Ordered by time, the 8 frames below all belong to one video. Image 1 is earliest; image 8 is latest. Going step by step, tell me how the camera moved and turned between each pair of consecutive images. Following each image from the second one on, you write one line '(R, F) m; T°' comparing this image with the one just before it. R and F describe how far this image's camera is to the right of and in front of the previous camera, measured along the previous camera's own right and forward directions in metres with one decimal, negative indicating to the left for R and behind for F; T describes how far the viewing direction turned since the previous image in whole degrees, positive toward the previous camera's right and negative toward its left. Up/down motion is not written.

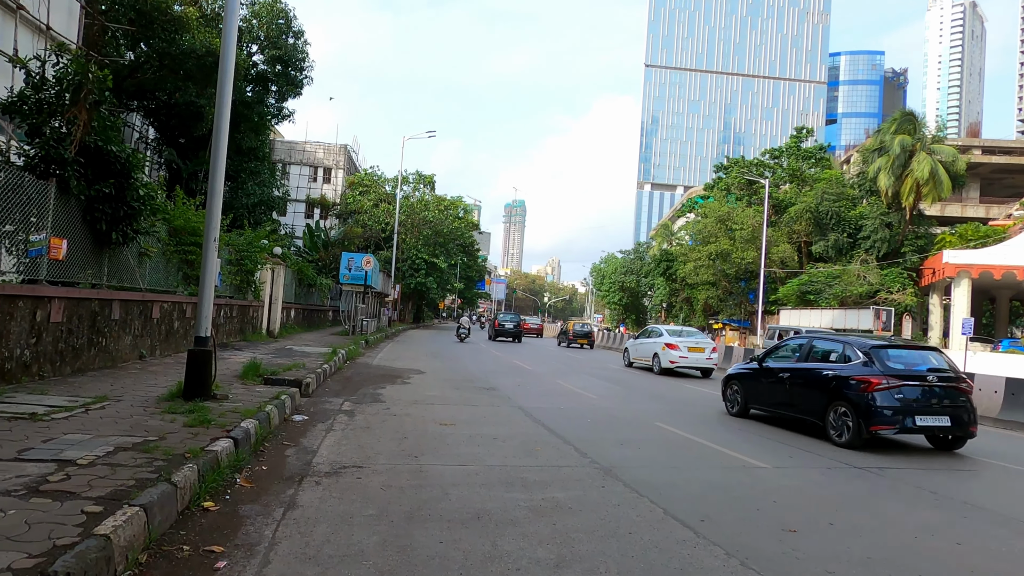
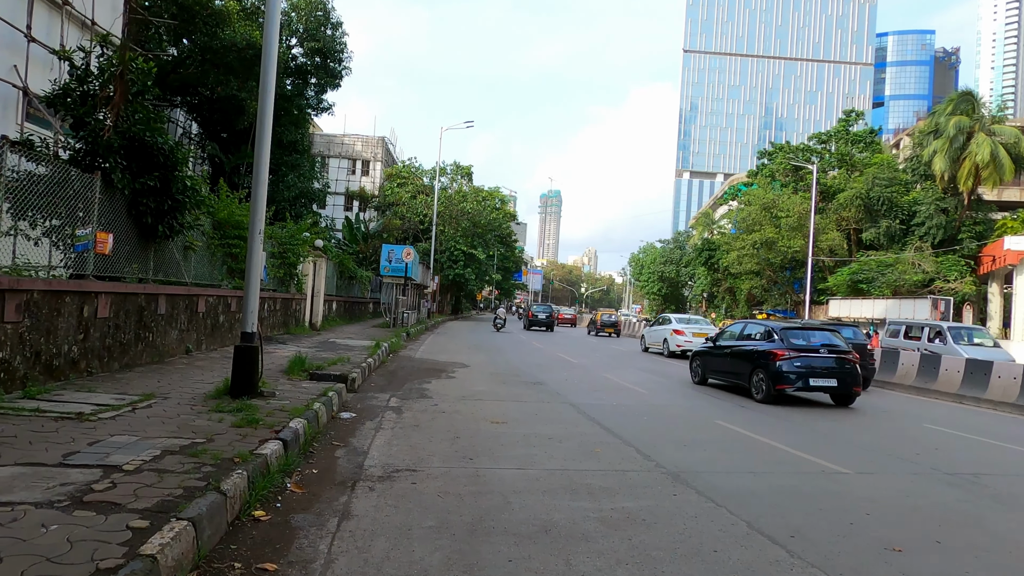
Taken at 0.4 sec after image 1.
(-0.2, +0.4) m; -3°
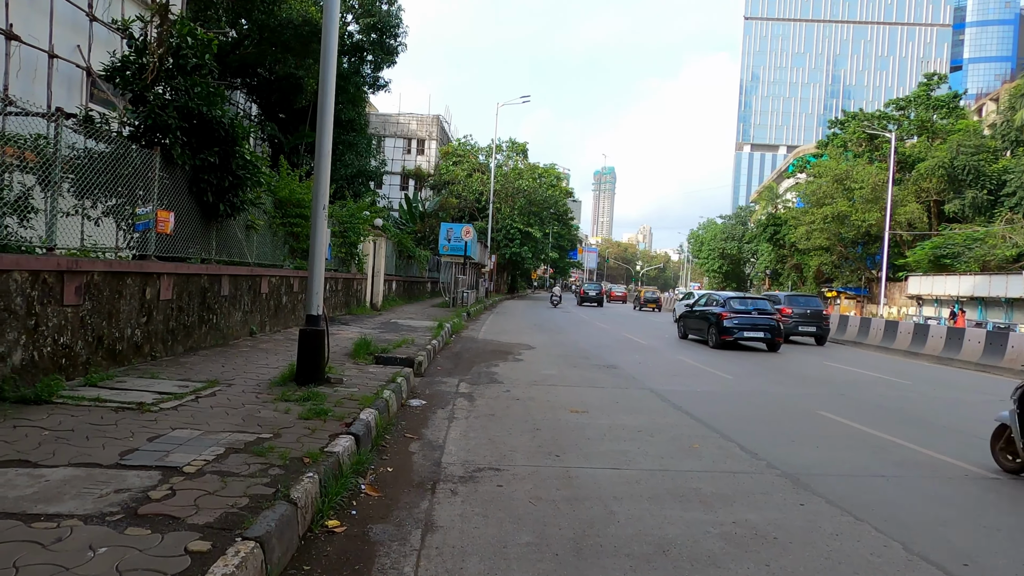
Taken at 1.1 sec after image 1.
(-0.3, +0.6) m; -5°
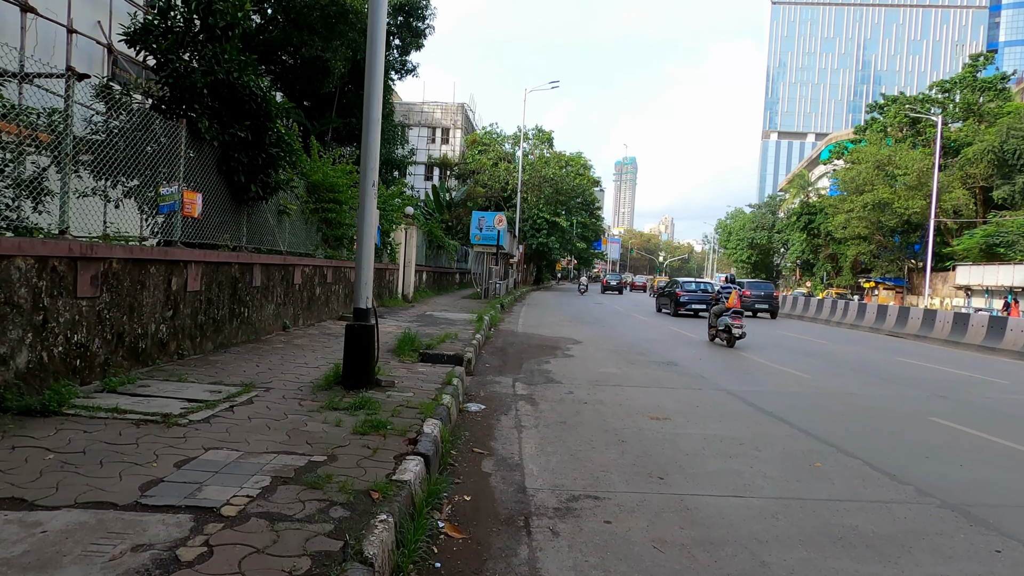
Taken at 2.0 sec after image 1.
(-0.5, +0.9) m; -2°
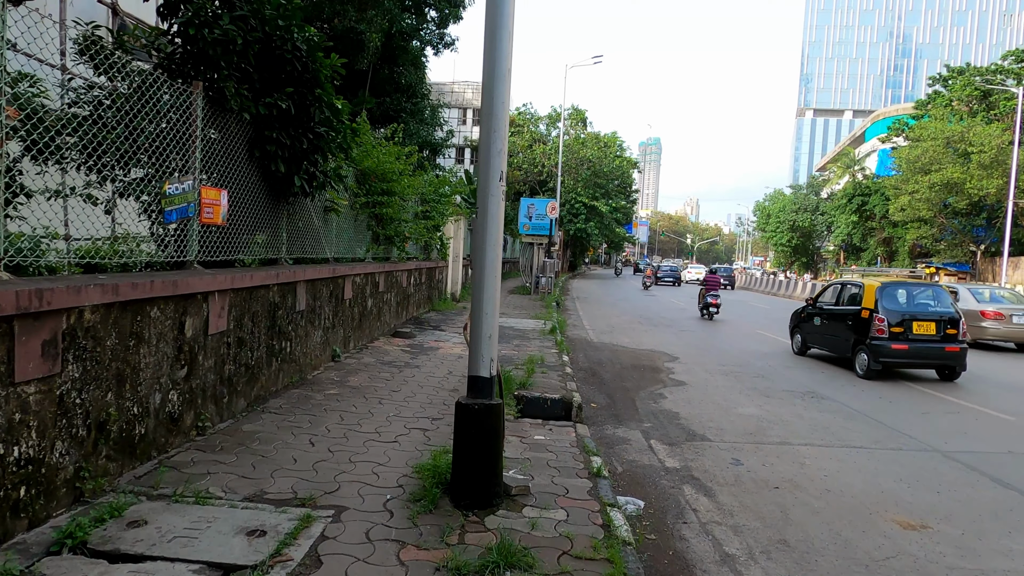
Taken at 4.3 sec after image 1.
(-1.0, +2.1) m; -2°
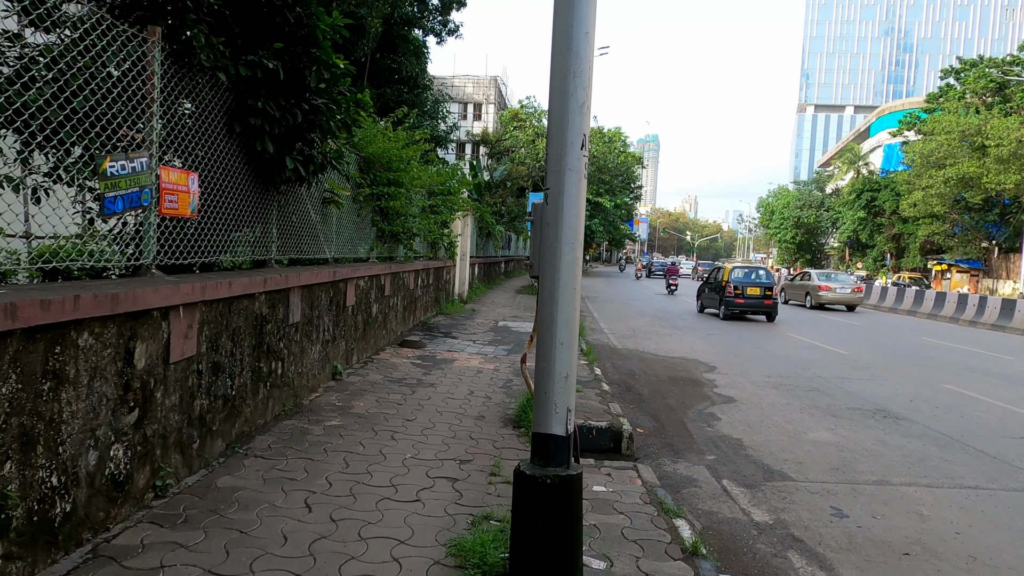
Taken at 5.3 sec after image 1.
(-0.3, +1.1) m; 0°
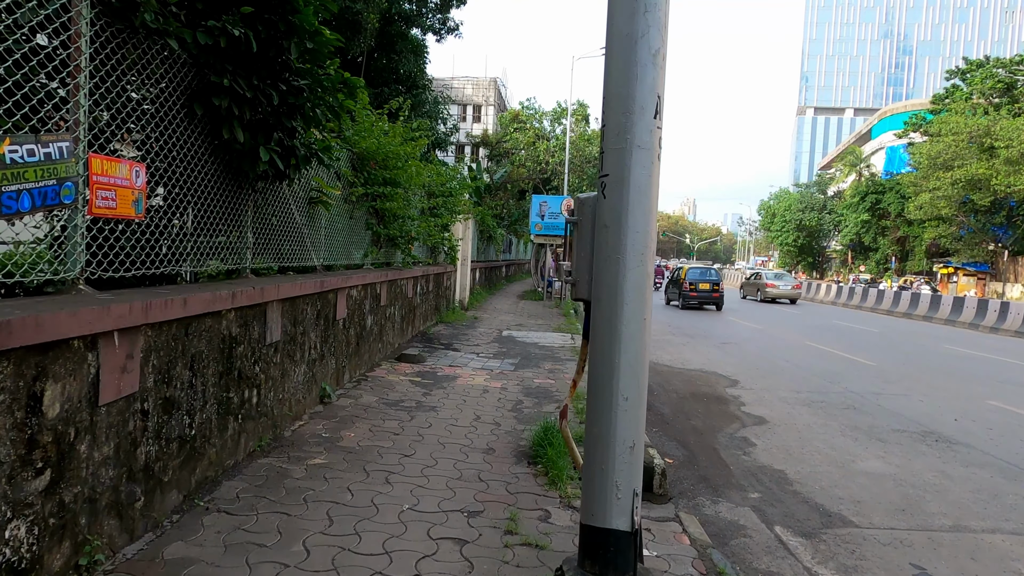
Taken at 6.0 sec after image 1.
(-0.1, +0.7) m; 0°
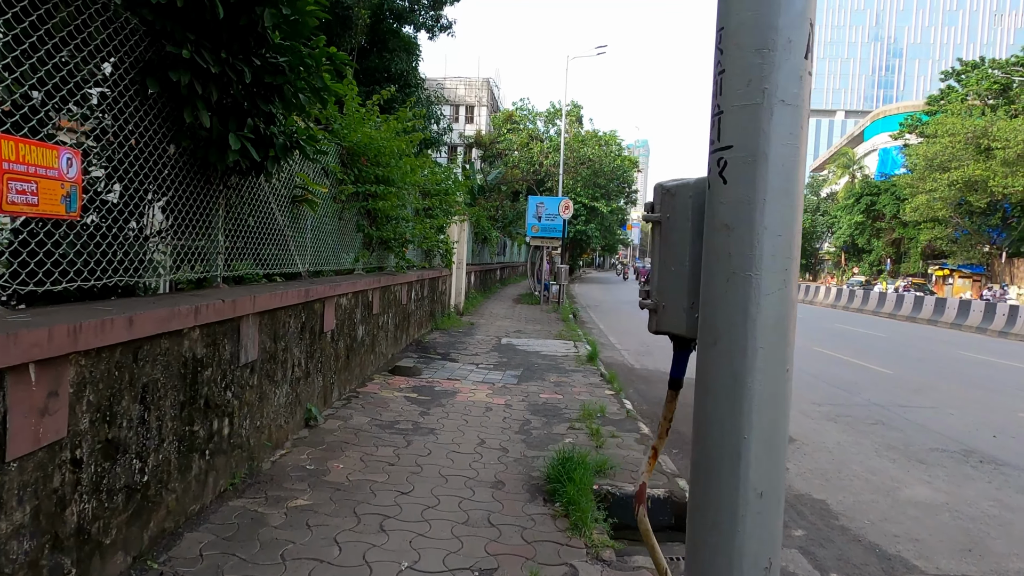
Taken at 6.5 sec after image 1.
(-0.1, +0.6) m; +1°
